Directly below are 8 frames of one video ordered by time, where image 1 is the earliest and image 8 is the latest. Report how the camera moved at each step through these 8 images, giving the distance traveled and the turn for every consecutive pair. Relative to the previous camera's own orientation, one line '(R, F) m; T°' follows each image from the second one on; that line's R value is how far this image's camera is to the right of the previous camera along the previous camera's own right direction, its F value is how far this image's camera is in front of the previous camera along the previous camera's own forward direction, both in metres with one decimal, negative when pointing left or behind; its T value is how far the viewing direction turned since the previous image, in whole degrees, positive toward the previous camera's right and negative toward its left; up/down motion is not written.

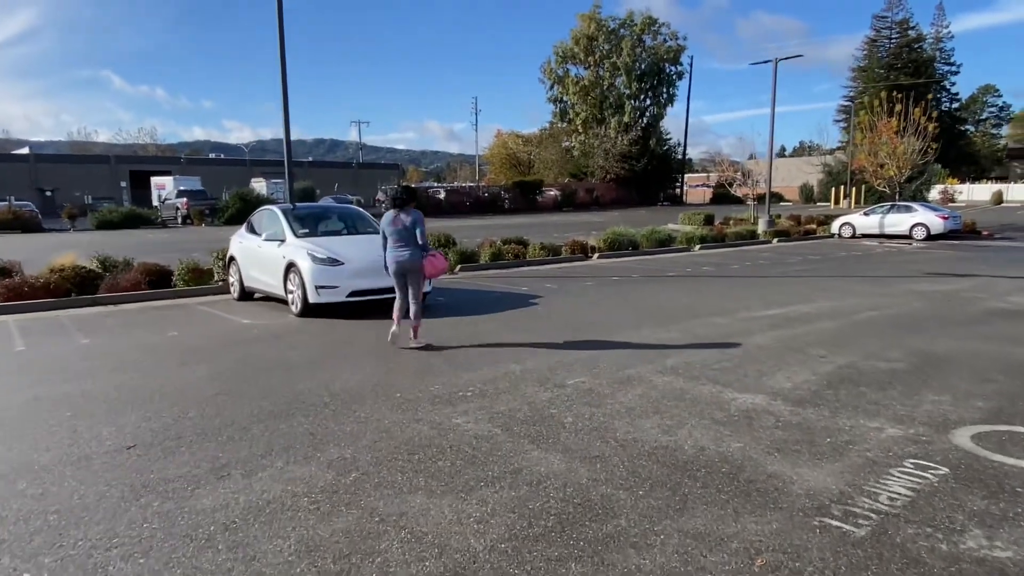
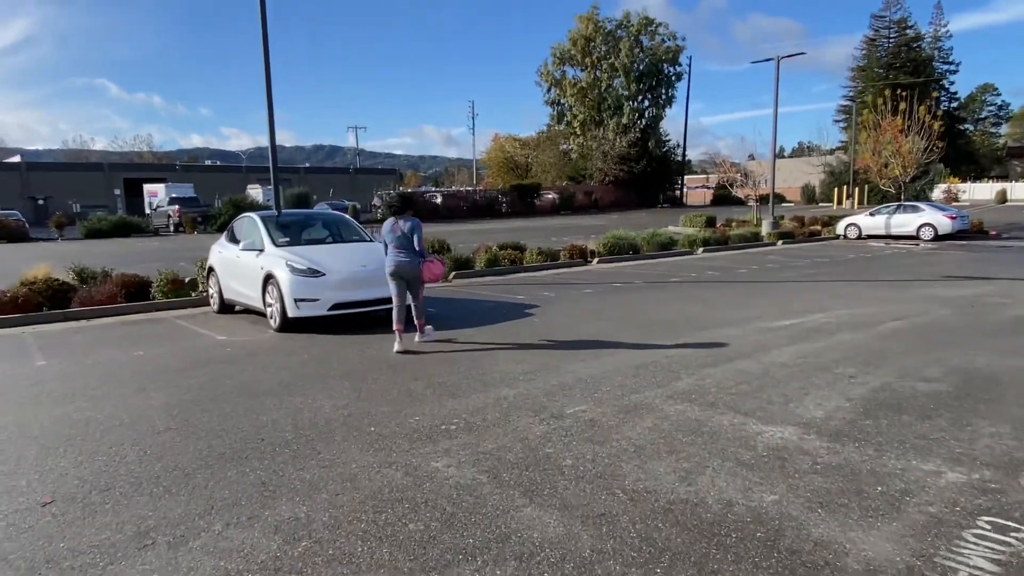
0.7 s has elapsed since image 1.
(+0.1, +0.7) m; 0°
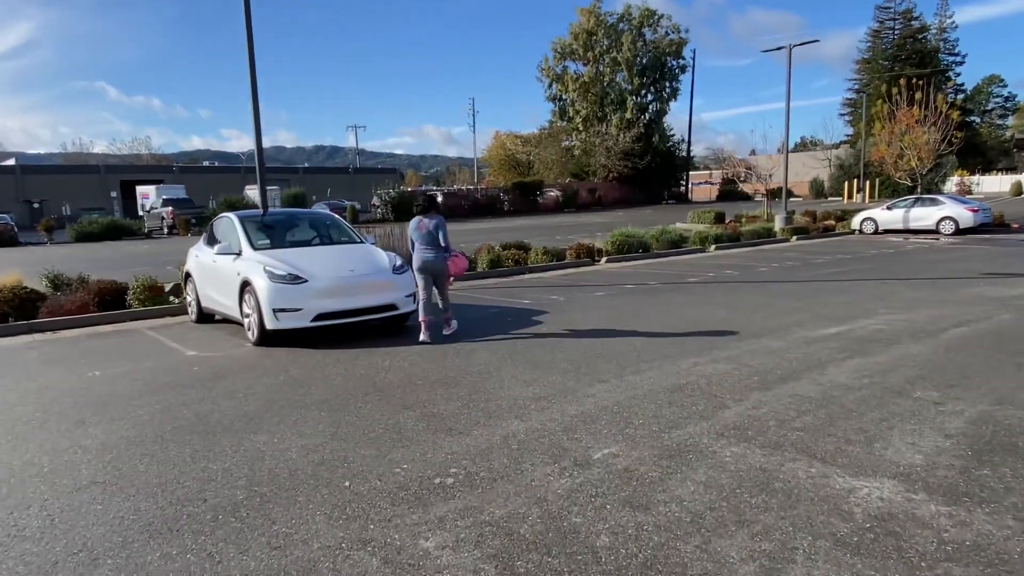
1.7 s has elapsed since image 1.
(0.0, +1.0) m; 0°
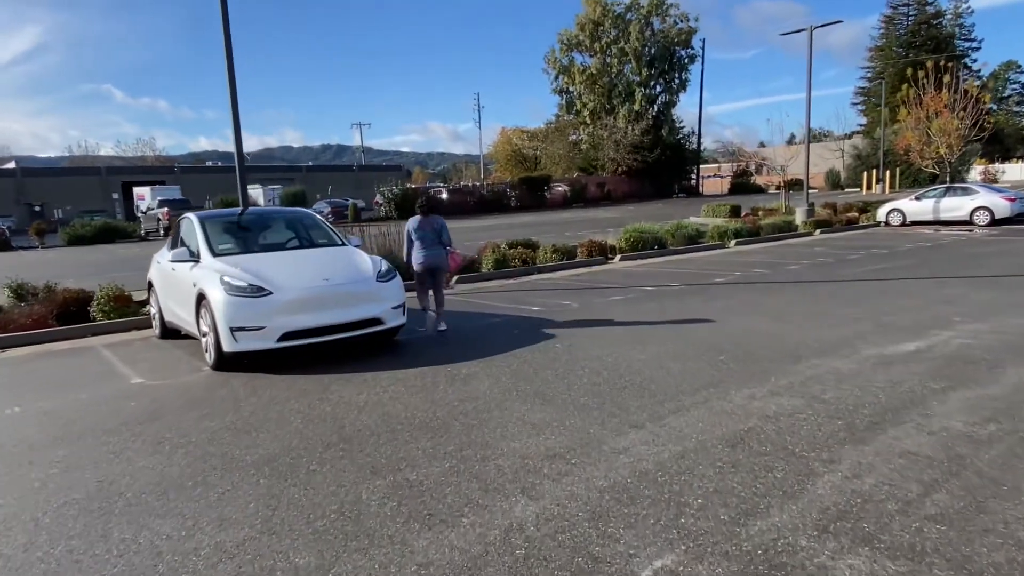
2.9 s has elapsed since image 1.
(0.0, +1.3) m; -1°
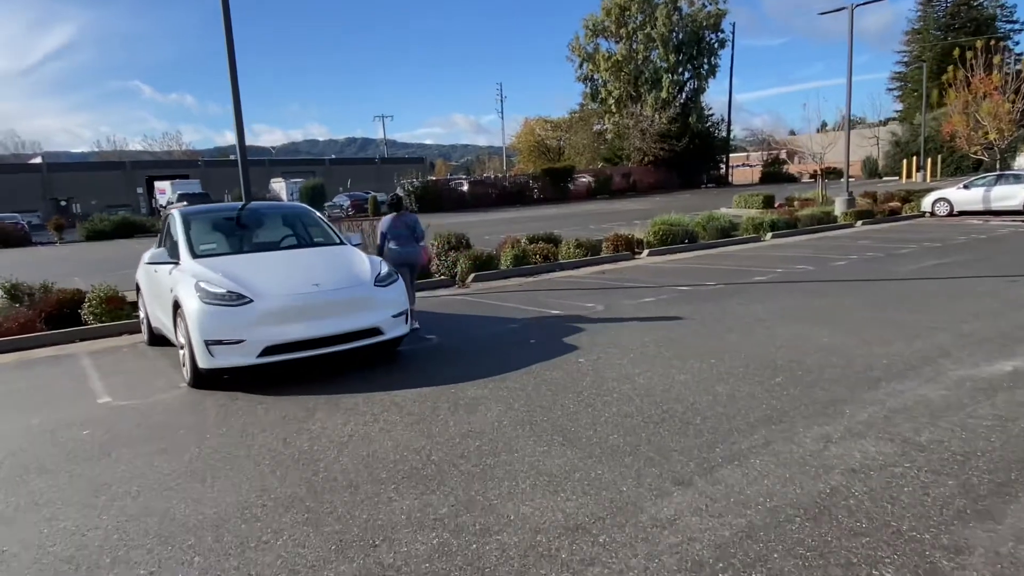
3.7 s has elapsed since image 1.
(+0.1, +0.9) m; -2°
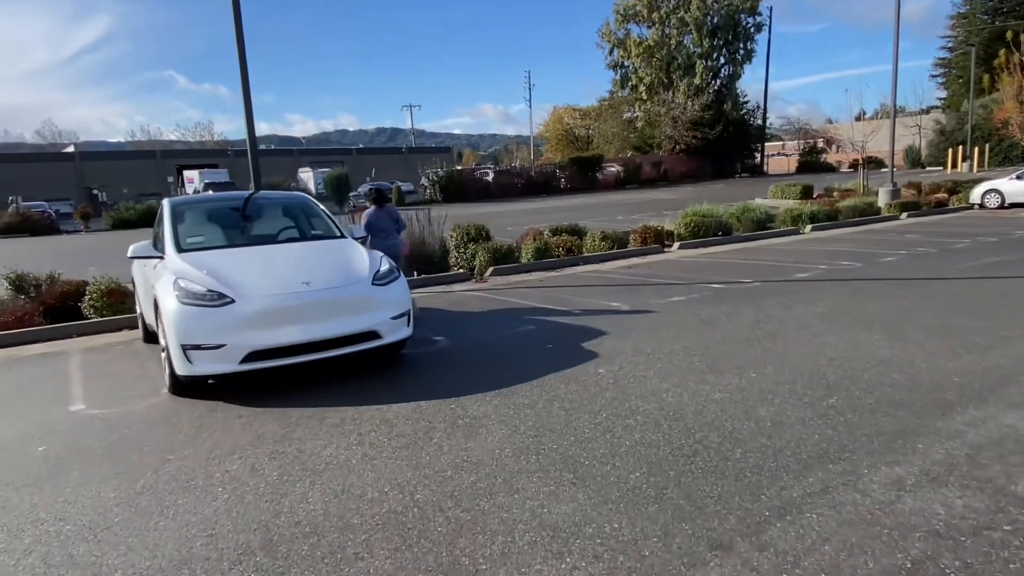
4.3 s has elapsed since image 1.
(+0.1, +0.7) m; -2°
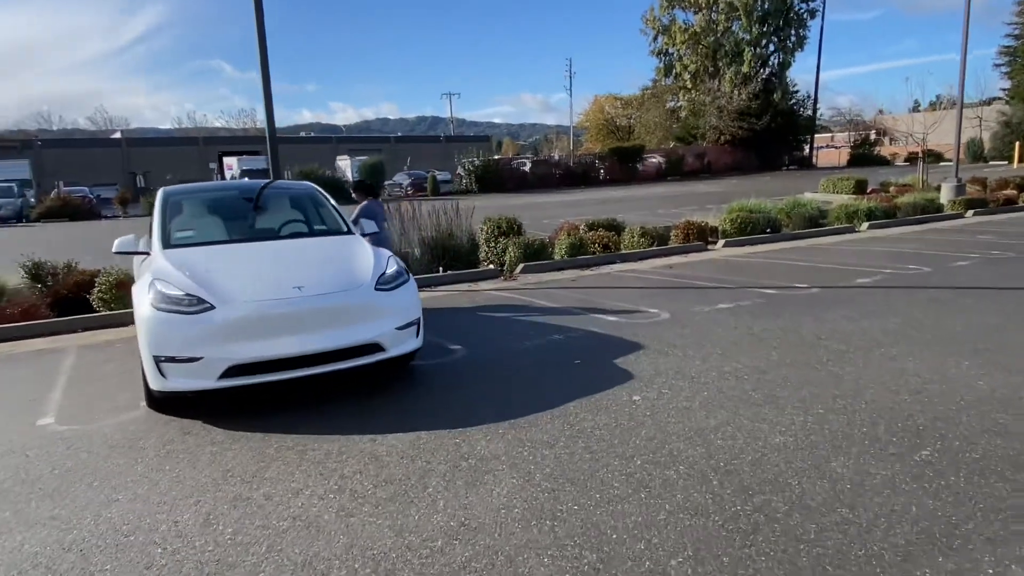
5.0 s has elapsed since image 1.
(+0.1, +0.8) m; -3°
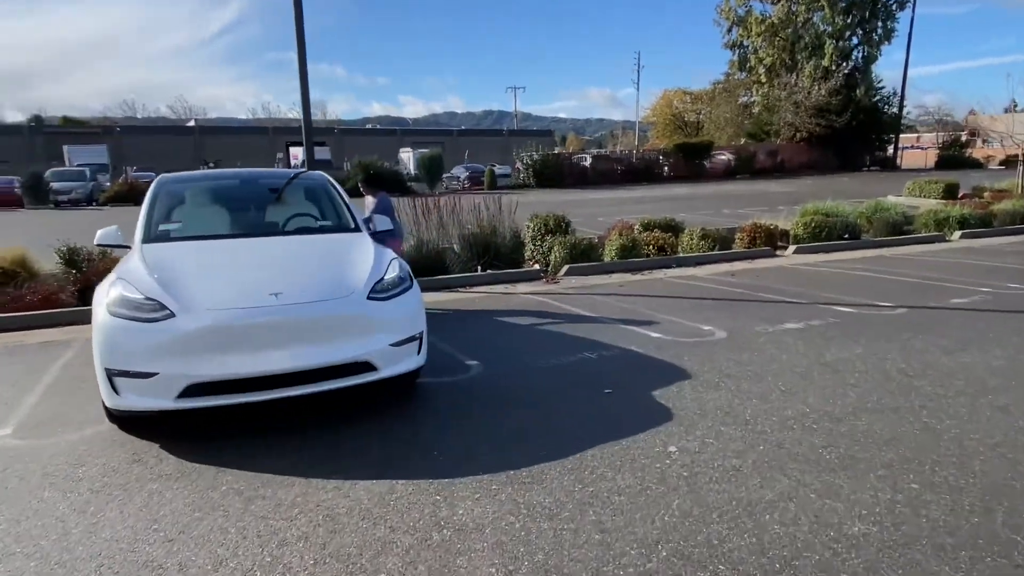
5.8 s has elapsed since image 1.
(+0.3, +0.8) m; -5°
